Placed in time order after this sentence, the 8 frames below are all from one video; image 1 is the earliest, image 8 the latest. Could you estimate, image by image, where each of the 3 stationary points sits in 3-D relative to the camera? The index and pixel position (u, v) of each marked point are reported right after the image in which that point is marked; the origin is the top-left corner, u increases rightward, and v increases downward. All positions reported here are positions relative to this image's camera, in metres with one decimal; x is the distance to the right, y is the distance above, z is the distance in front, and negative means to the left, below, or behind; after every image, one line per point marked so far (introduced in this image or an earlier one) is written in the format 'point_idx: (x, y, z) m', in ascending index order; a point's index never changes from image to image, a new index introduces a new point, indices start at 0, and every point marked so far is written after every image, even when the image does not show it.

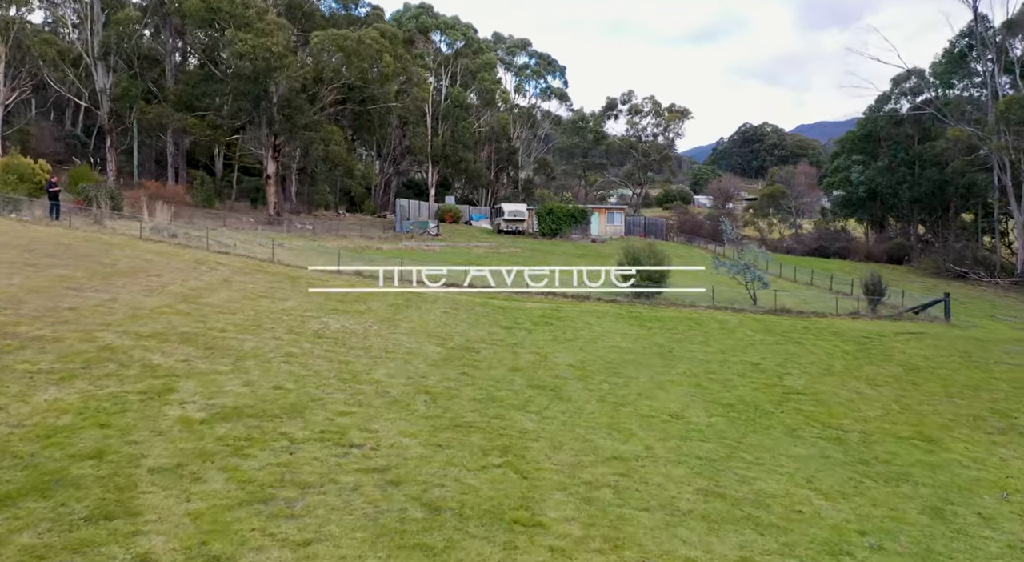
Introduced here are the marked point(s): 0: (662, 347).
0: (+3.3, -1.5, +16.0) m
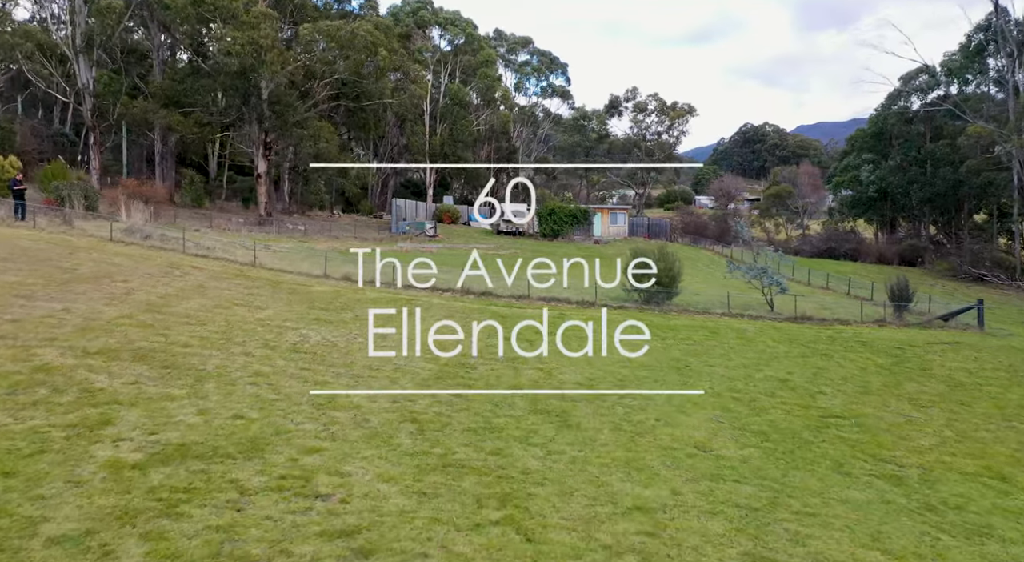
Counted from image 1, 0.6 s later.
0: (+3.3, -1.6, +14.4) m
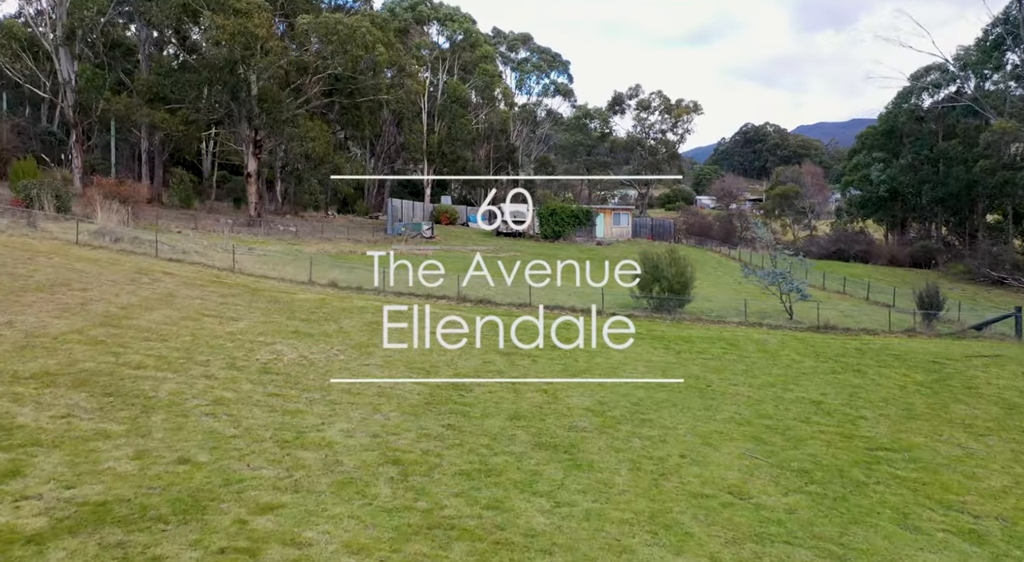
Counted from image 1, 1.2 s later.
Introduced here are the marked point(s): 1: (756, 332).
0: (+3.3, -1.8, +13.0) m
1: (+6.0, -1.3, +17.9) m
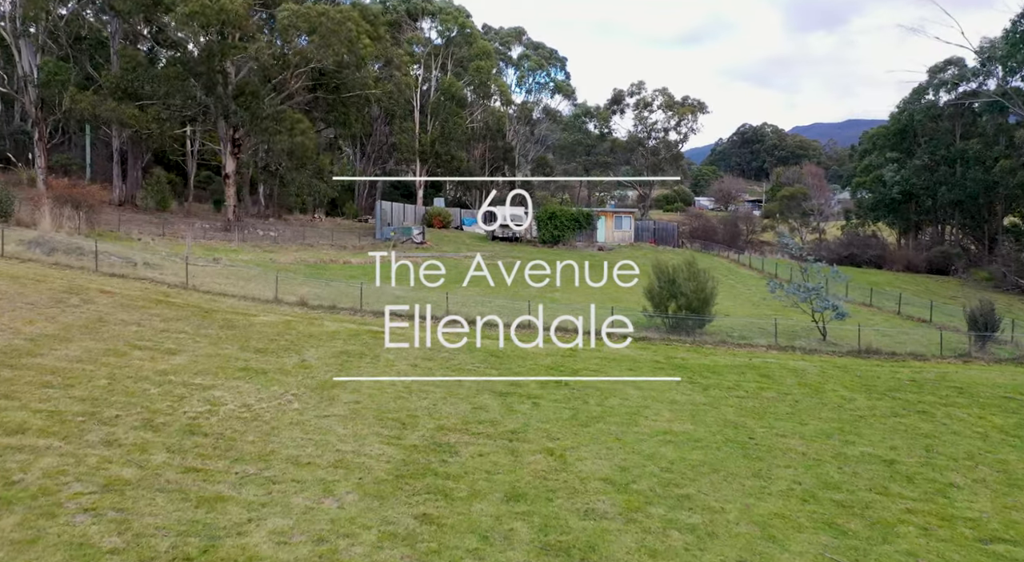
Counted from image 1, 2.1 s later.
0: (+3.2, -2.1, +10.5) m
1: (+5.9, -1.7, +15.5) m
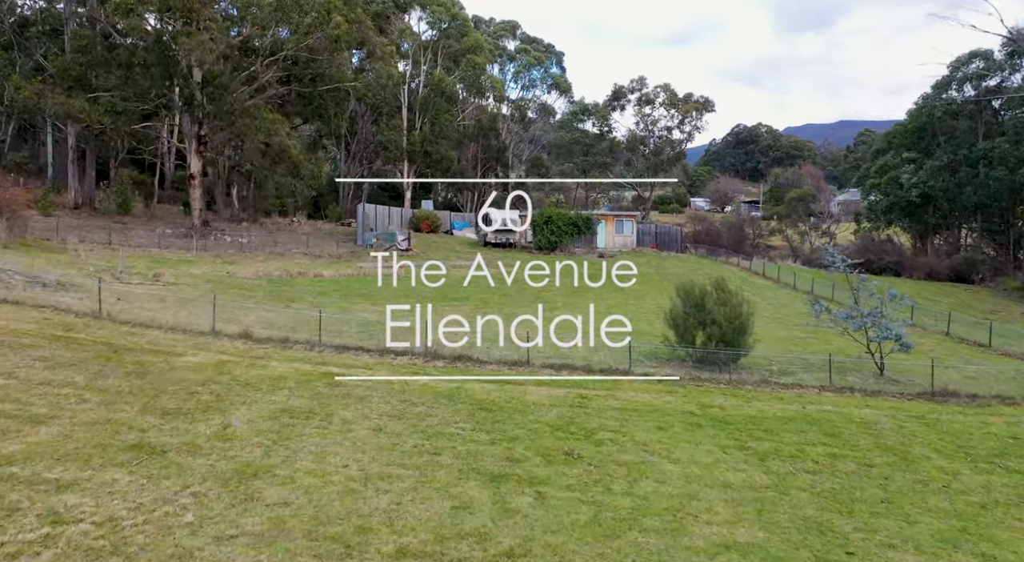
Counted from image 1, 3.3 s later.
0: (+3.2, -2.6, +7.5) m
1: (+5.8, -2.1, +12.4) m
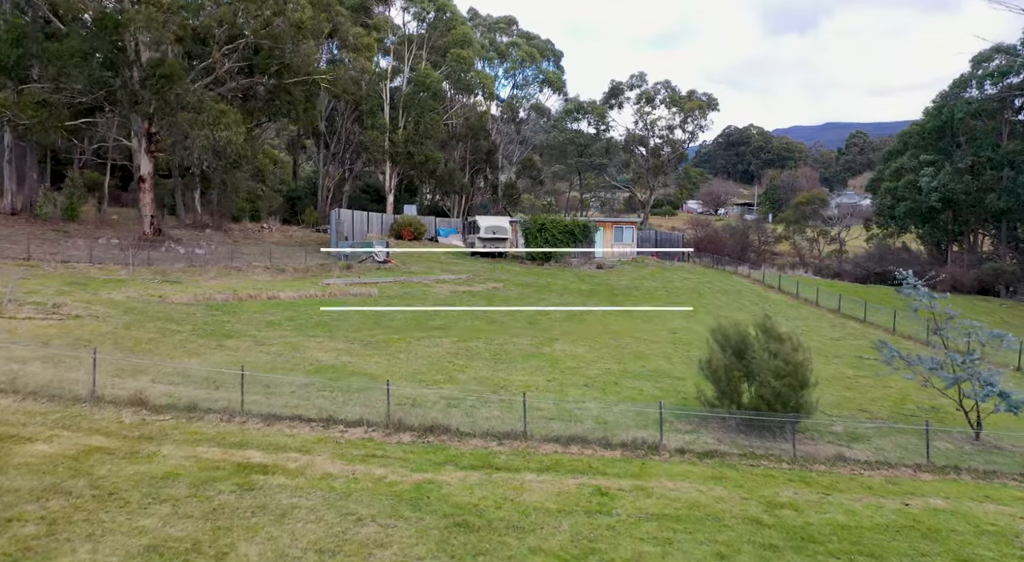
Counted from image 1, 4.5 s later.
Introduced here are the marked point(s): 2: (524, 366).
0: (+3.2, -3.2, +4.1) m
1: (+5.7, -2.7, +9.1) m
2: (+0.2, -1.7, +14.6) m
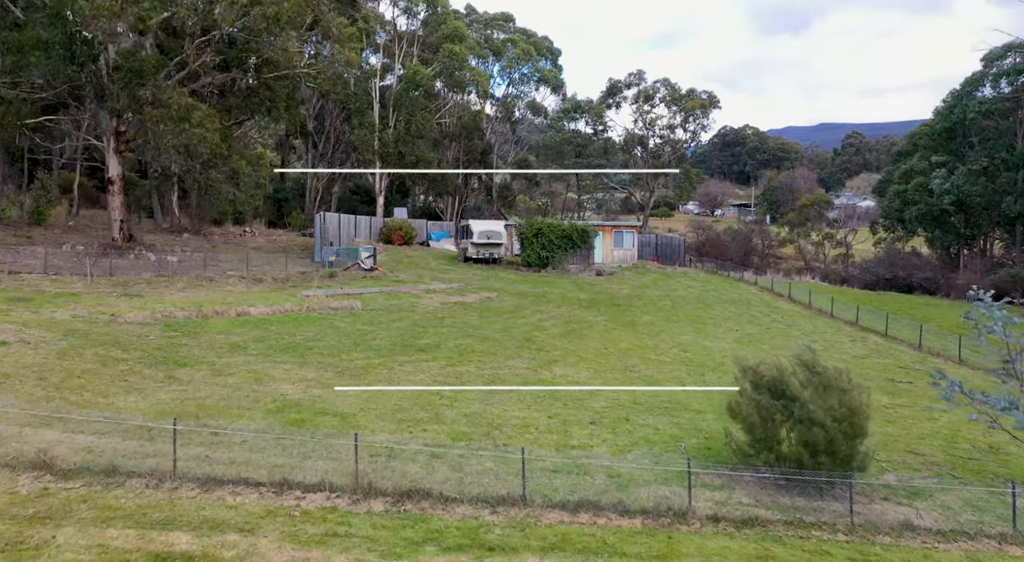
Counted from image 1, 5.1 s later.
0: (+3.2, -3.5, +2.2) m
1: (+5.7, -3.1, +7.2) m
2: (+0.2, -2.1, +12.7) m
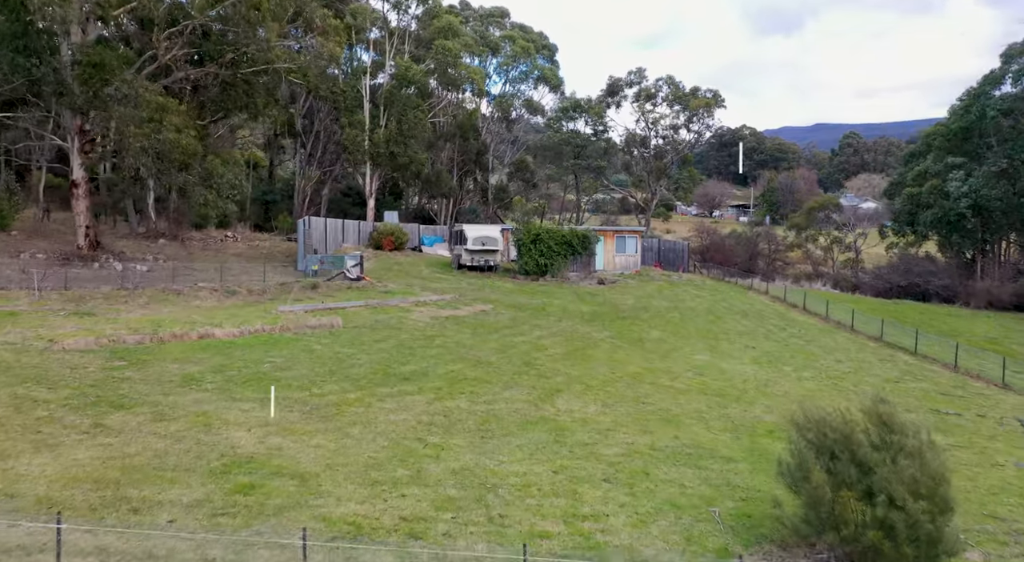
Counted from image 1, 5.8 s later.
0: (+3.2, -3.9, +0.3) m
1: (+5.7, -3.5, +5.3) m
2: (+0.1, -2.4, +10.8) m
